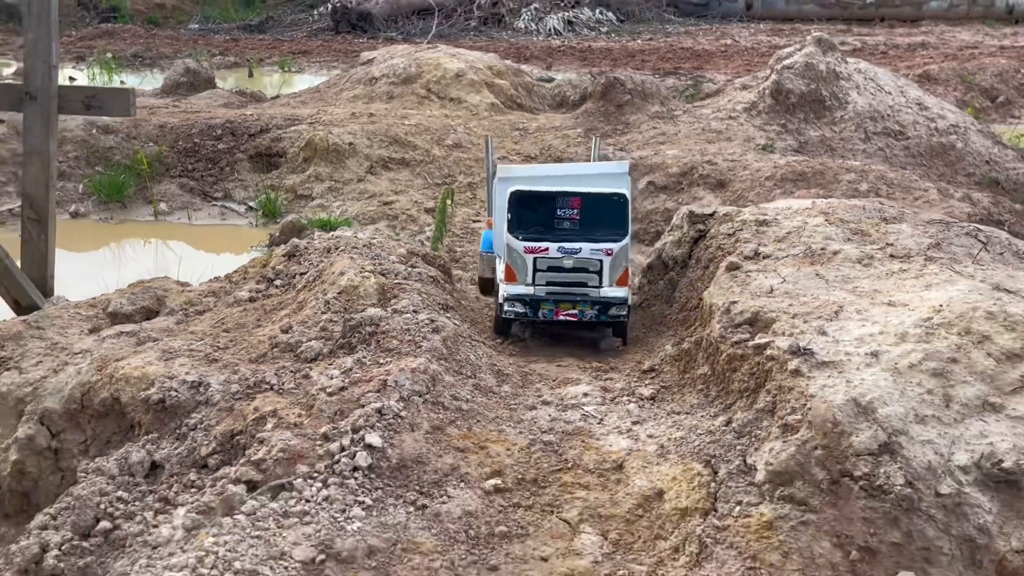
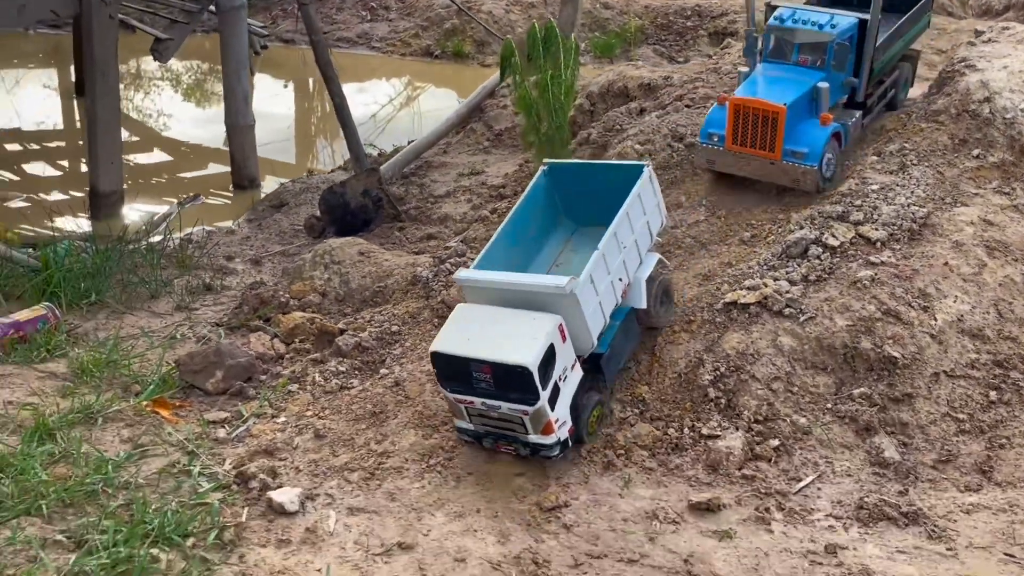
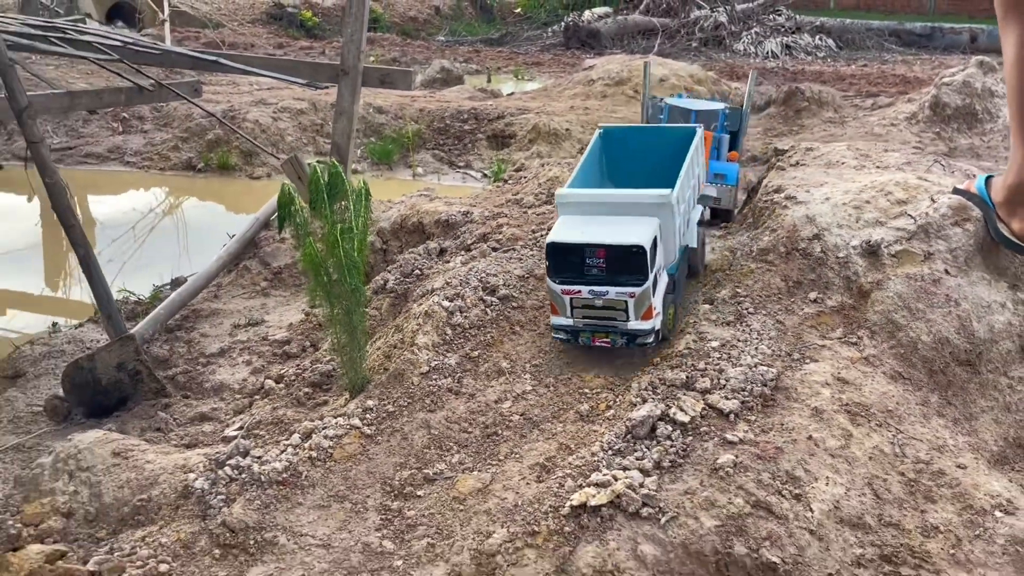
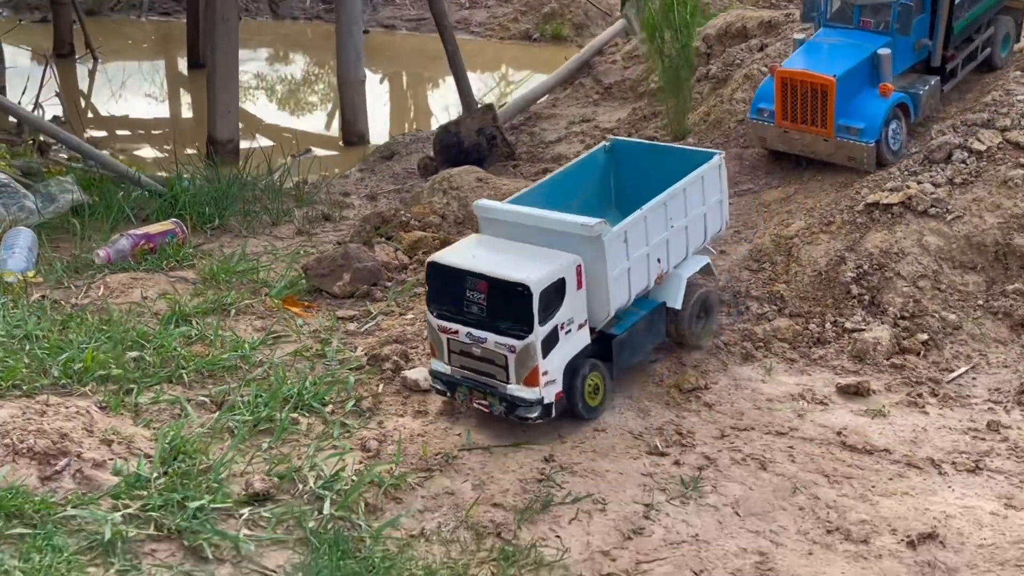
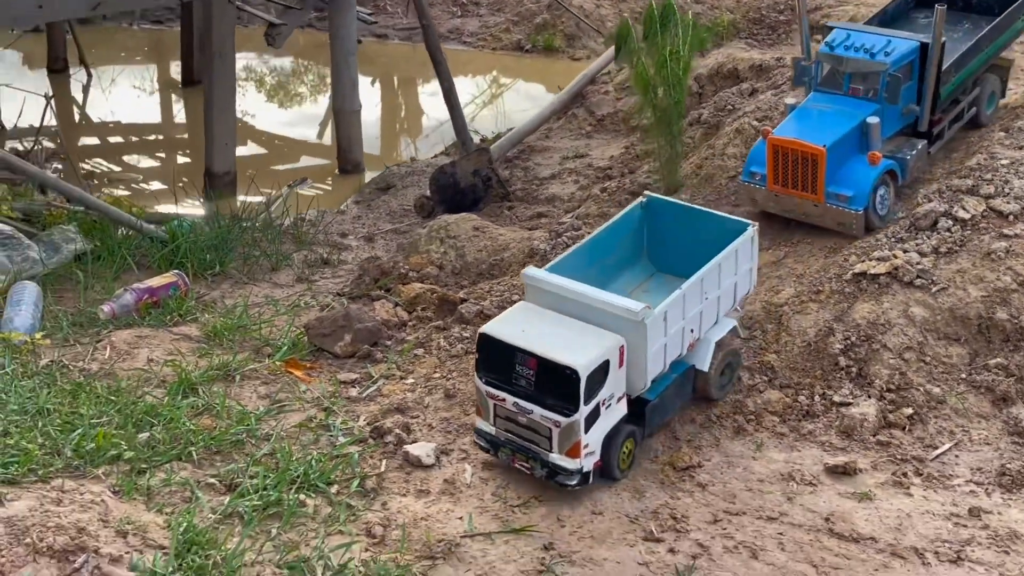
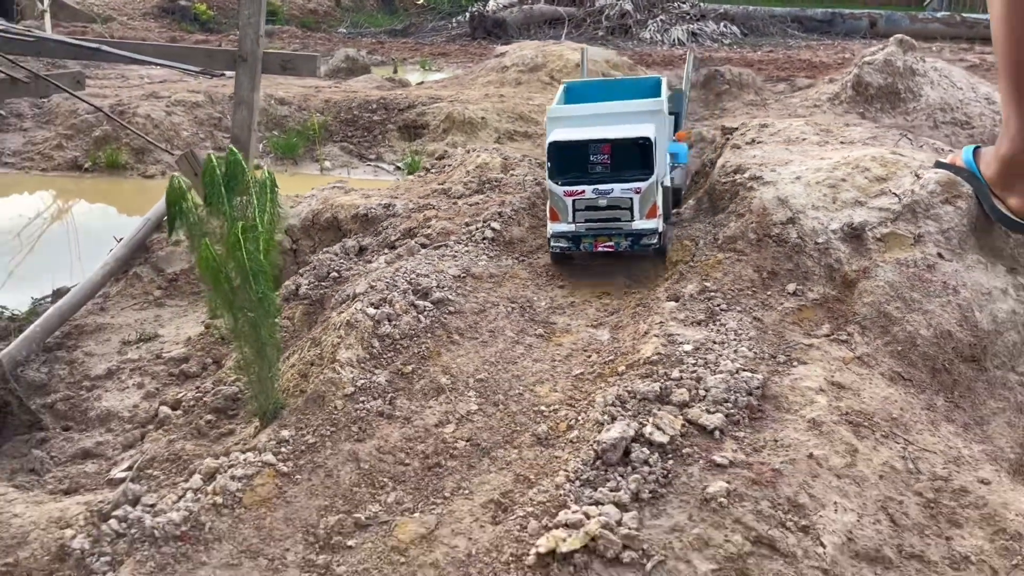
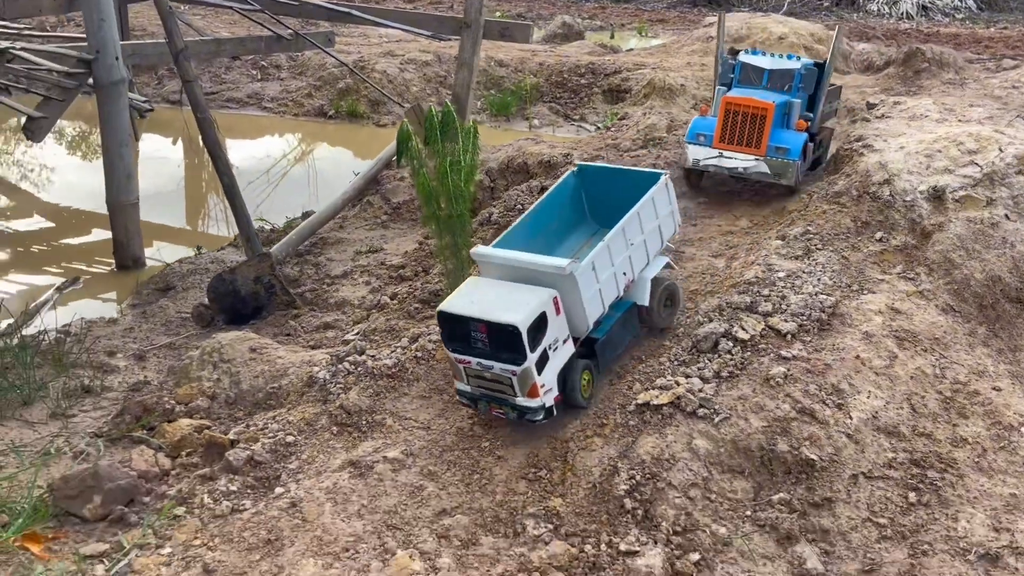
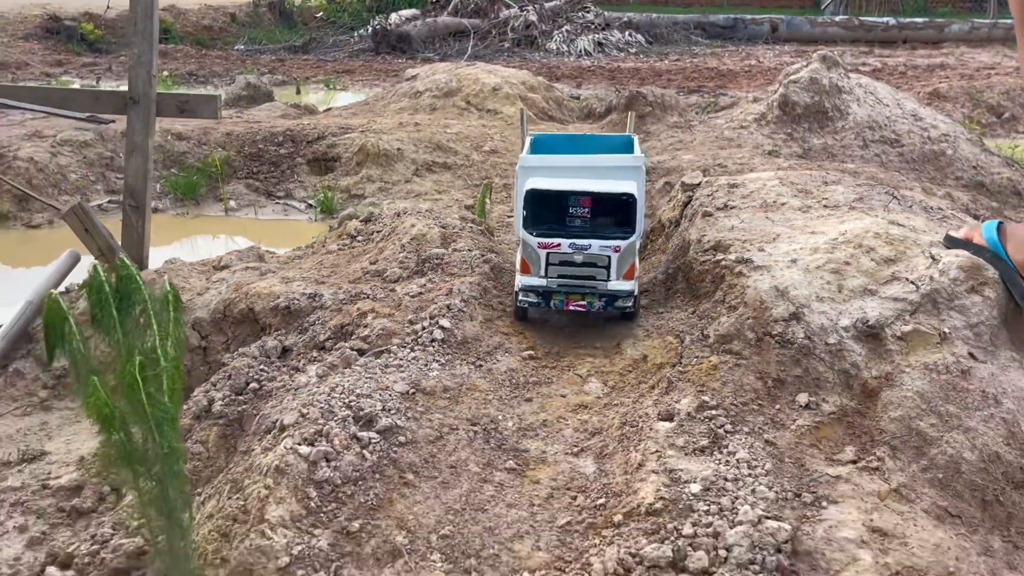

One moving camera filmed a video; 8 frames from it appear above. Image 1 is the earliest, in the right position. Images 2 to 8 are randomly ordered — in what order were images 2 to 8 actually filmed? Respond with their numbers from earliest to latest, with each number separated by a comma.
8, 6, 3, 7, 2, 5, 4
